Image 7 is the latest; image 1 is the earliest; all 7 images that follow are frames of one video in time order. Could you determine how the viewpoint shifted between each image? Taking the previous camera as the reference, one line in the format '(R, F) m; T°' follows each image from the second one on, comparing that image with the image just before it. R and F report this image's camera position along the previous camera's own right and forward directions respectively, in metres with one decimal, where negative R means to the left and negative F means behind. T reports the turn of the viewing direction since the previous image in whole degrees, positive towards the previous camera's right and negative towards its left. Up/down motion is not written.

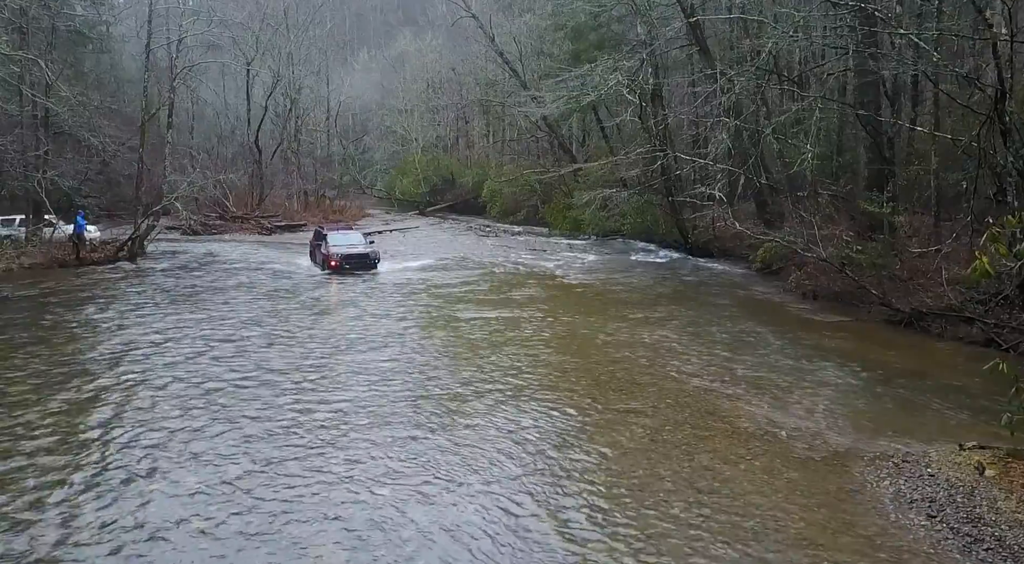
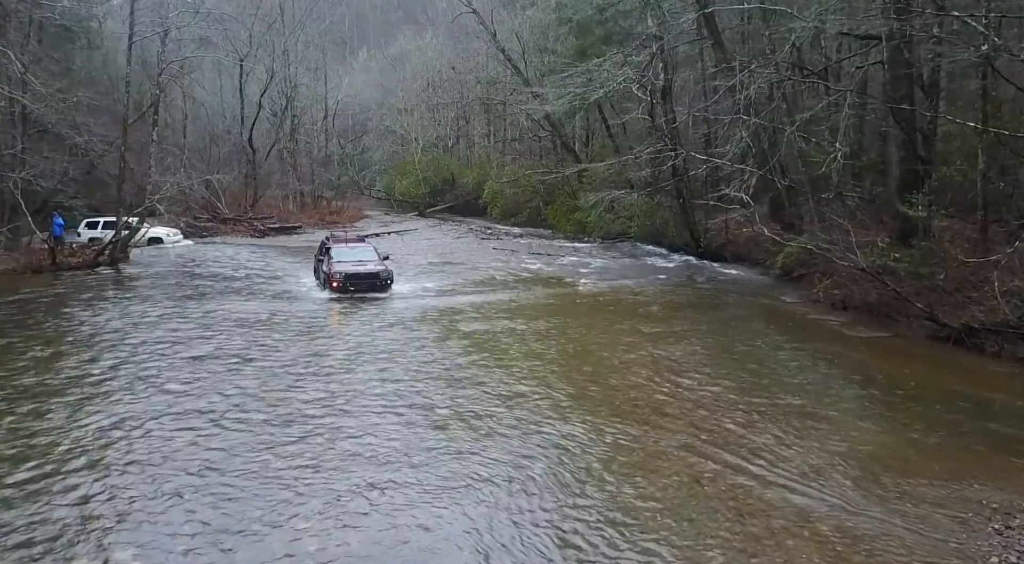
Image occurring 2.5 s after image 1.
(-0.1, +1.6) m; 0°
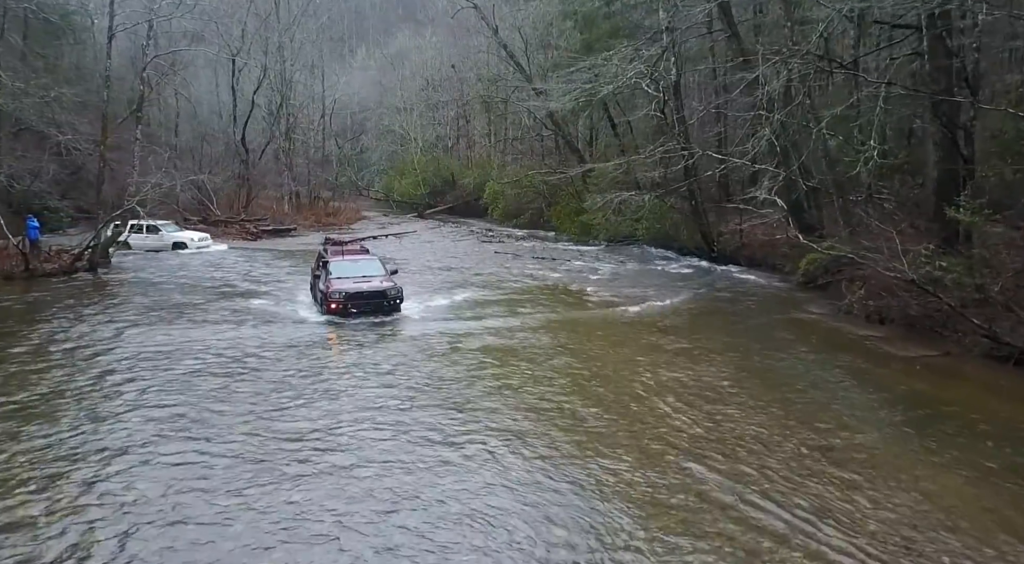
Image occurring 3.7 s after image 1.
(-0.1, +1.6) m; 0°
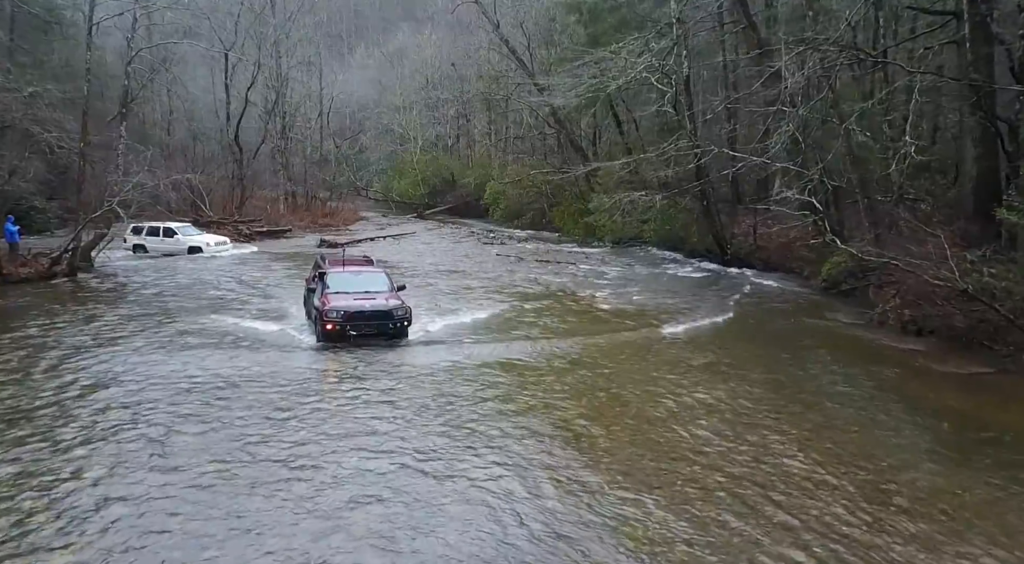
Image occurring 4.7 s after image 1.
(-0.1, +1.4) m; 0°
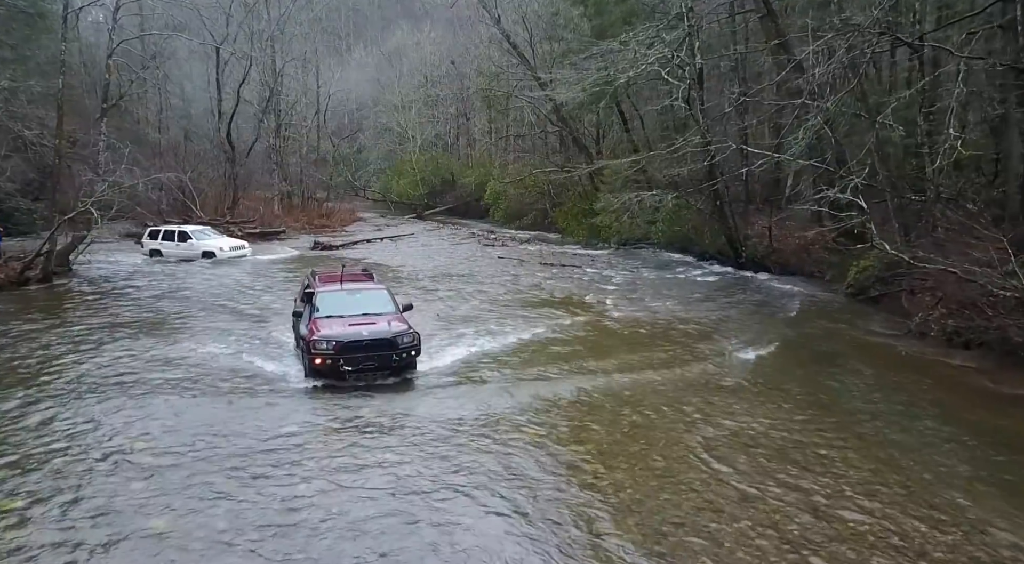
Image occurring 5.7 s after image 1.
(-0.1, +1.5) m; 0°
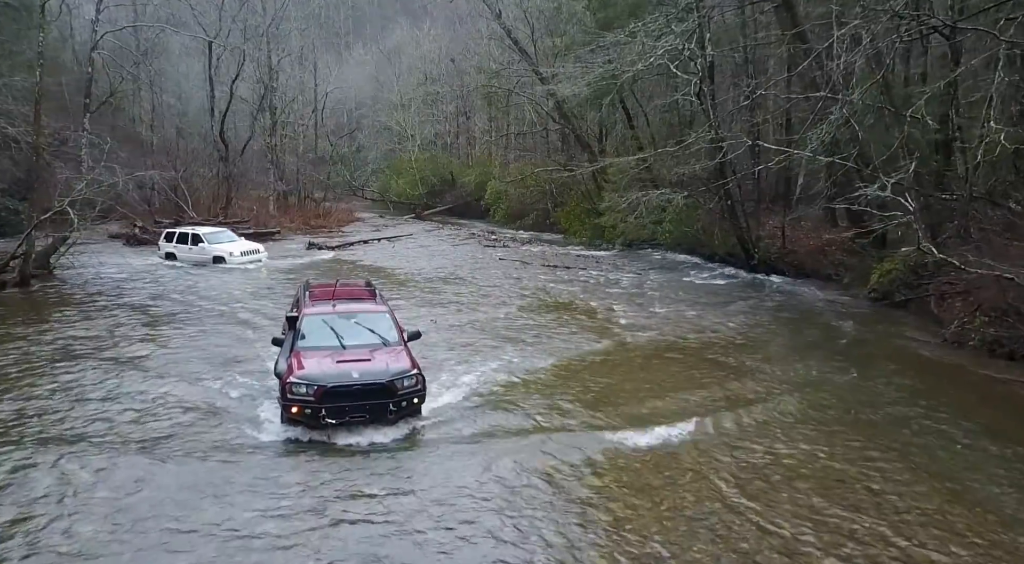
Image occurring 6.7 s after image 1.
(-0.1, +1.2) m; 0°
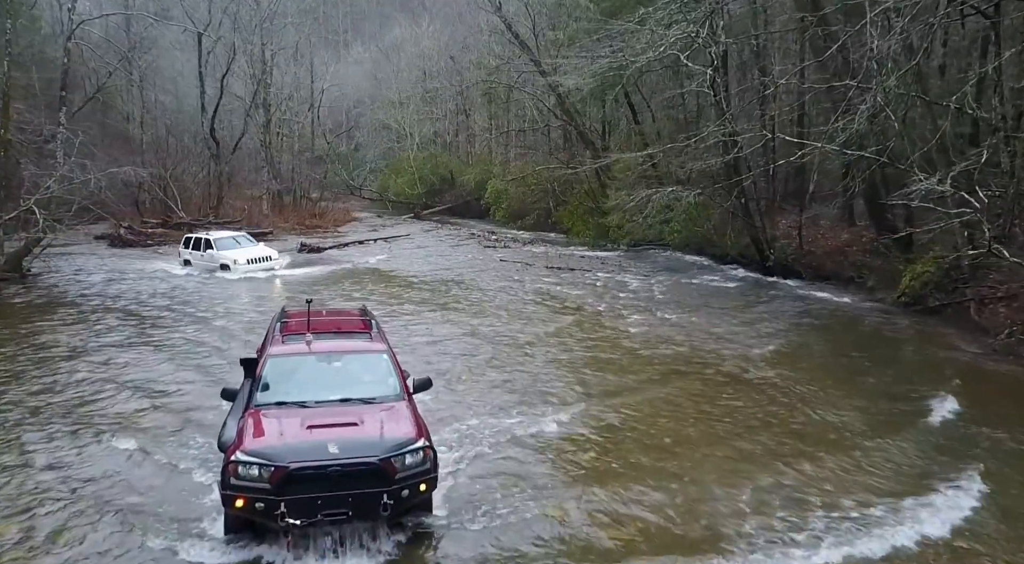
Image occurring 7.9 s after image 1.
(0.0, +1.4) m; 0°
